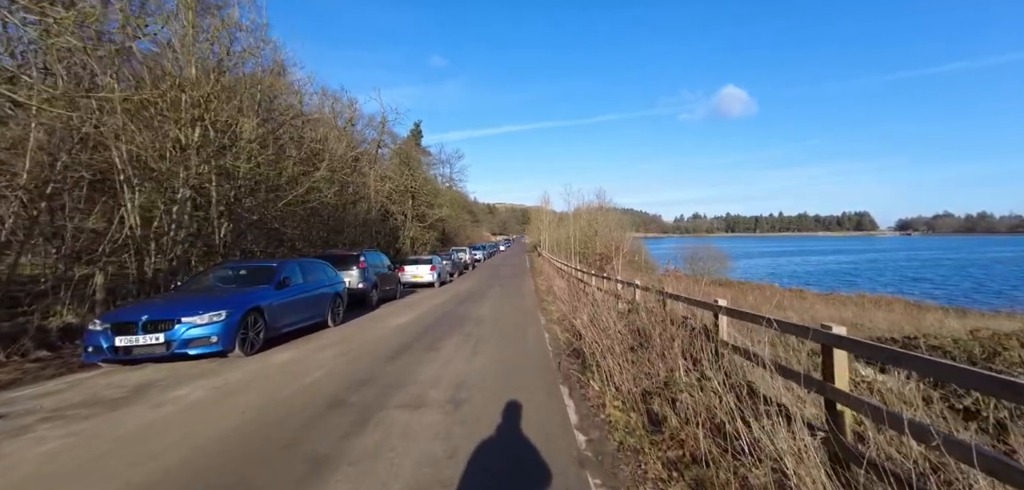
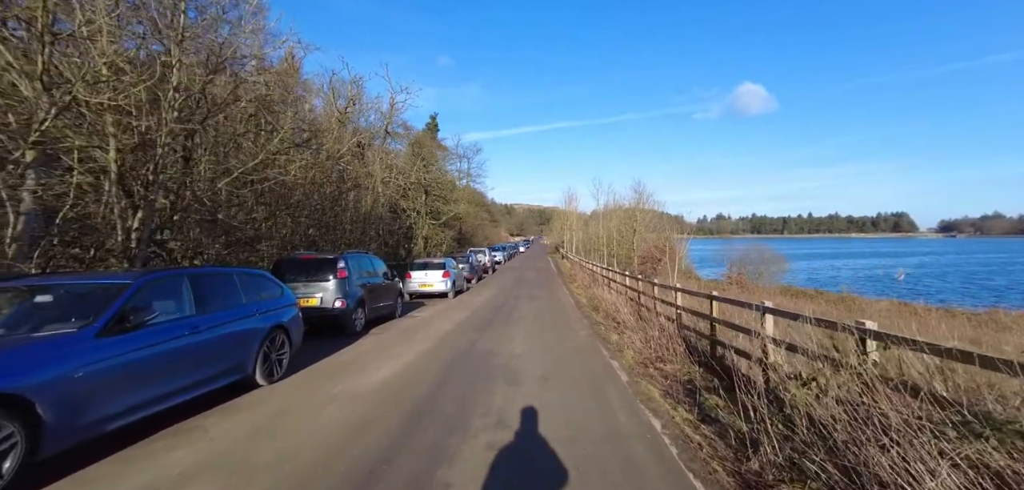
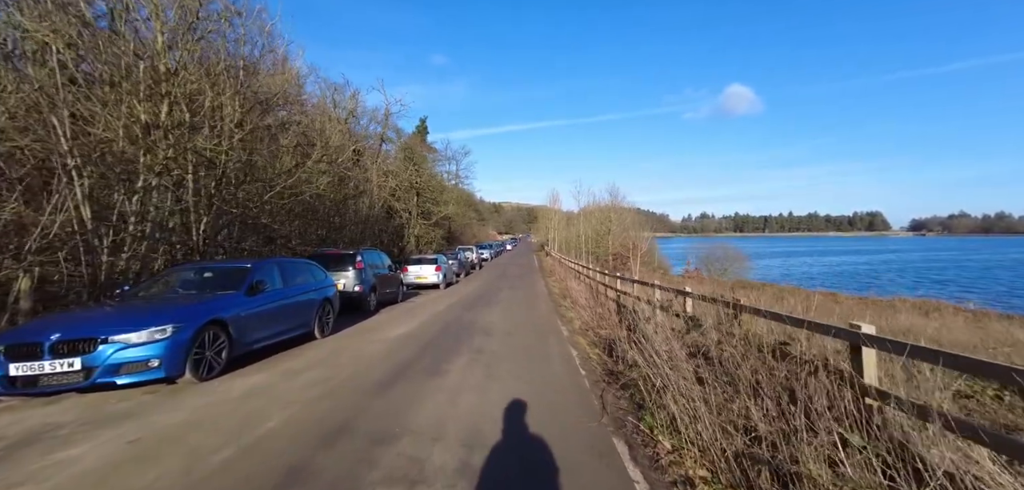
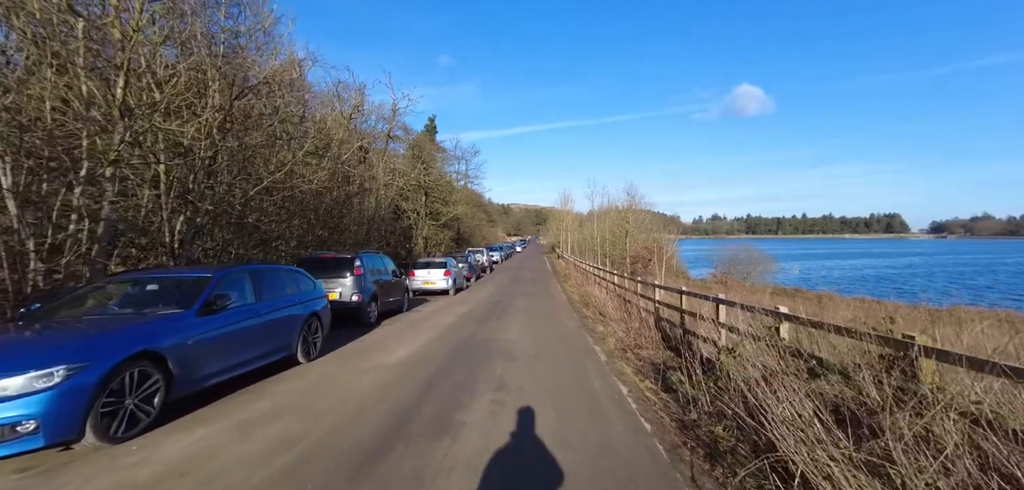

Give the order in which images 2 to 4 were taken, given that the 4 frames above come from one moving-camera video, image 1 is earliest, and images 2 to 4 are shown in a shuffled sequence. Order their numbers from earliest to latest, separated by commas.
3, 4, 2
